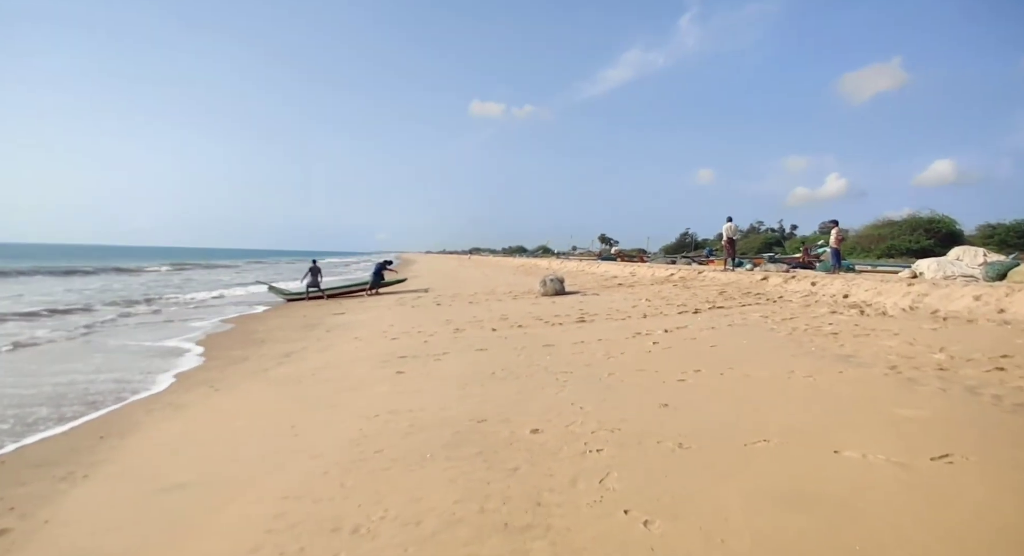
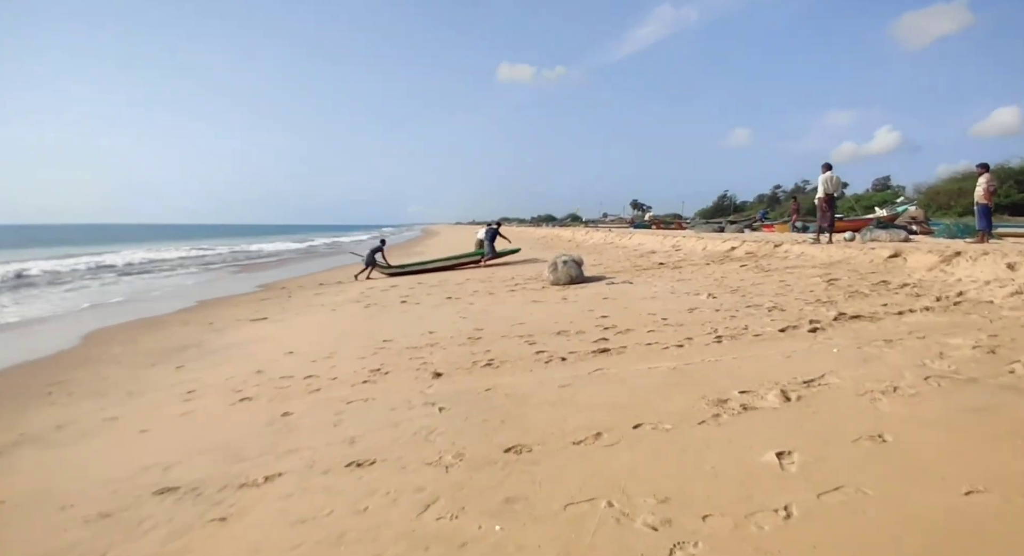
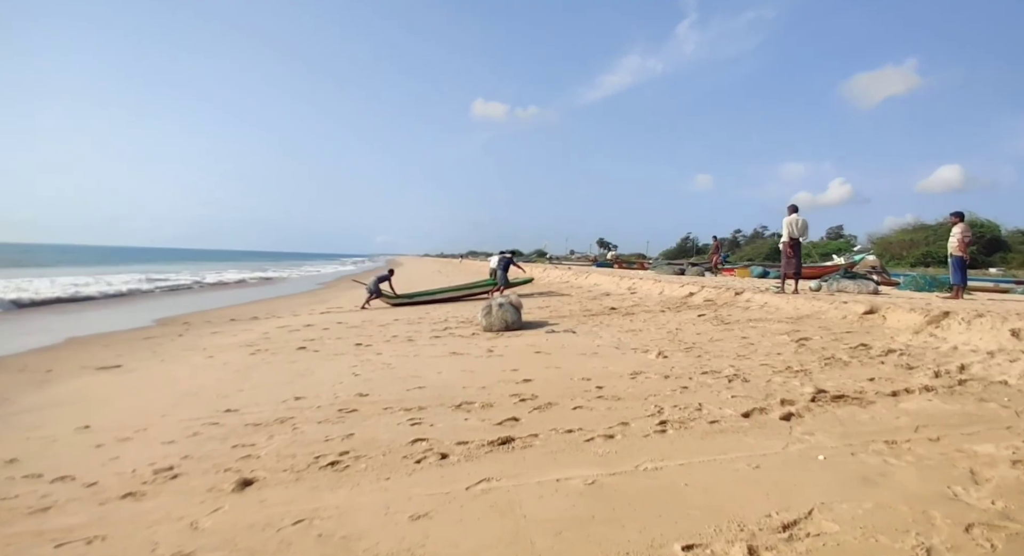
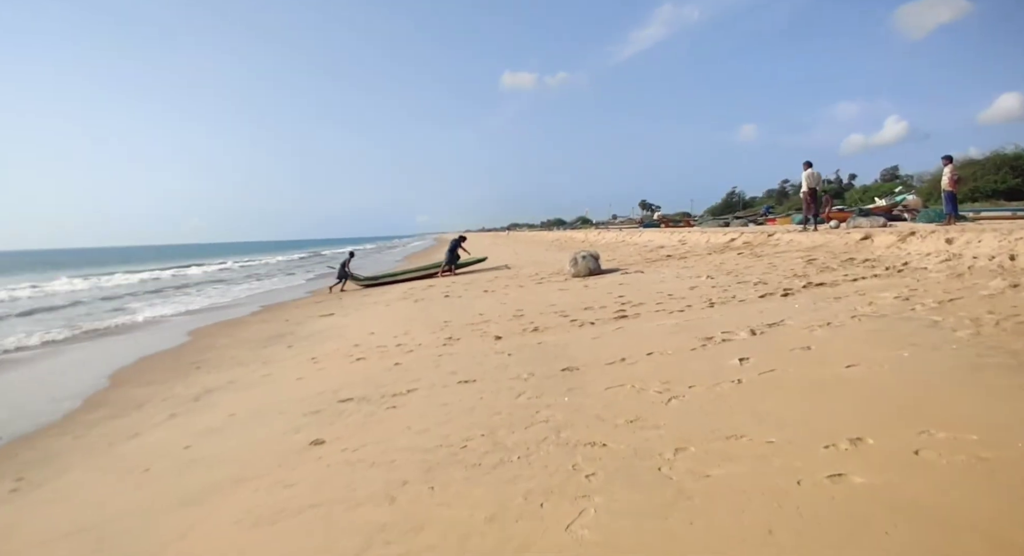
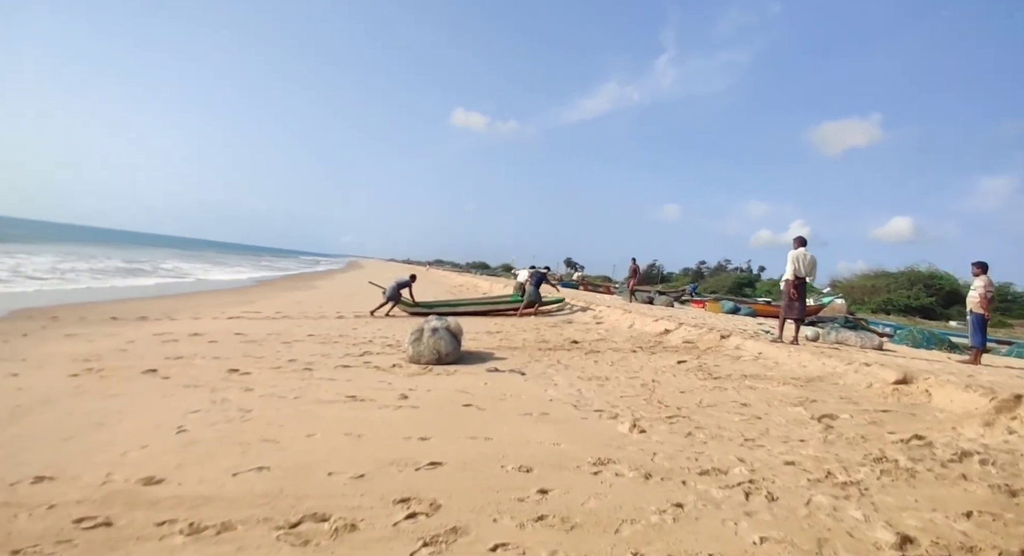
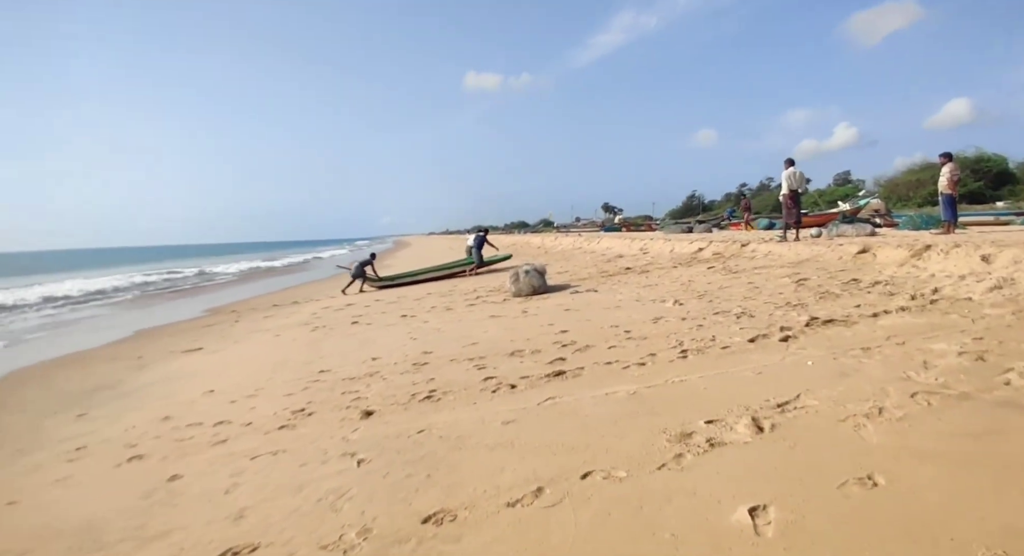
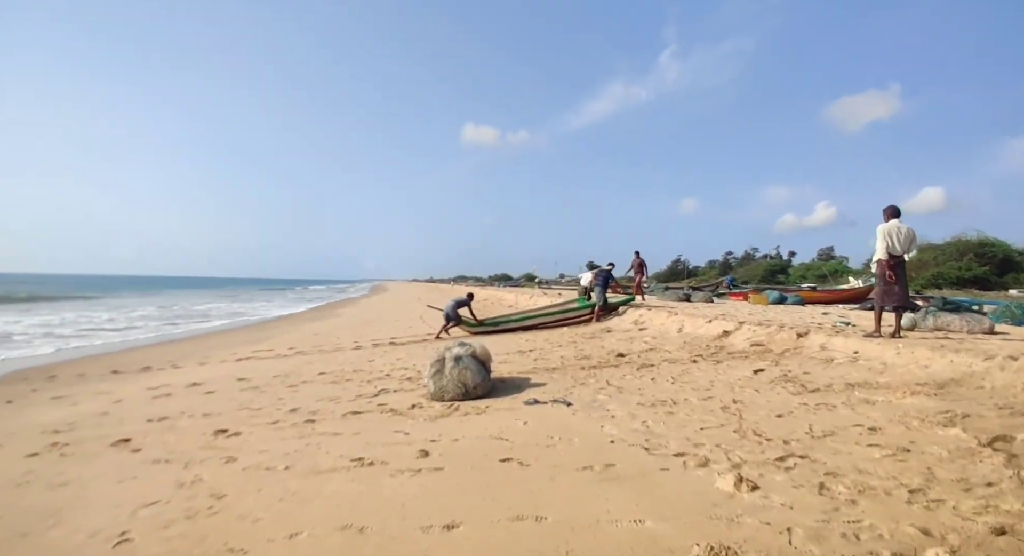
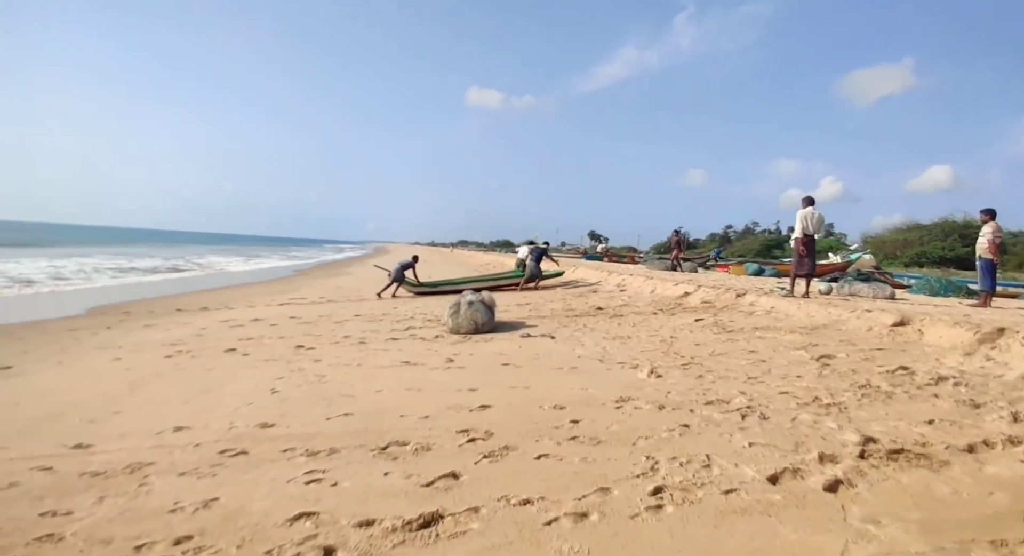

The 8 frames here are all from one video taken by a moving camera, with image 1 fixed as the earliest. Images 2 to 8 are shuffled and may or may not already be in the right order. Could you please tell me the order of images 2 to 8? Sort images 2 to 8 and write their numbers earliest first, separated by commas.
4, 2, 6, 3, 8, 5, 7
